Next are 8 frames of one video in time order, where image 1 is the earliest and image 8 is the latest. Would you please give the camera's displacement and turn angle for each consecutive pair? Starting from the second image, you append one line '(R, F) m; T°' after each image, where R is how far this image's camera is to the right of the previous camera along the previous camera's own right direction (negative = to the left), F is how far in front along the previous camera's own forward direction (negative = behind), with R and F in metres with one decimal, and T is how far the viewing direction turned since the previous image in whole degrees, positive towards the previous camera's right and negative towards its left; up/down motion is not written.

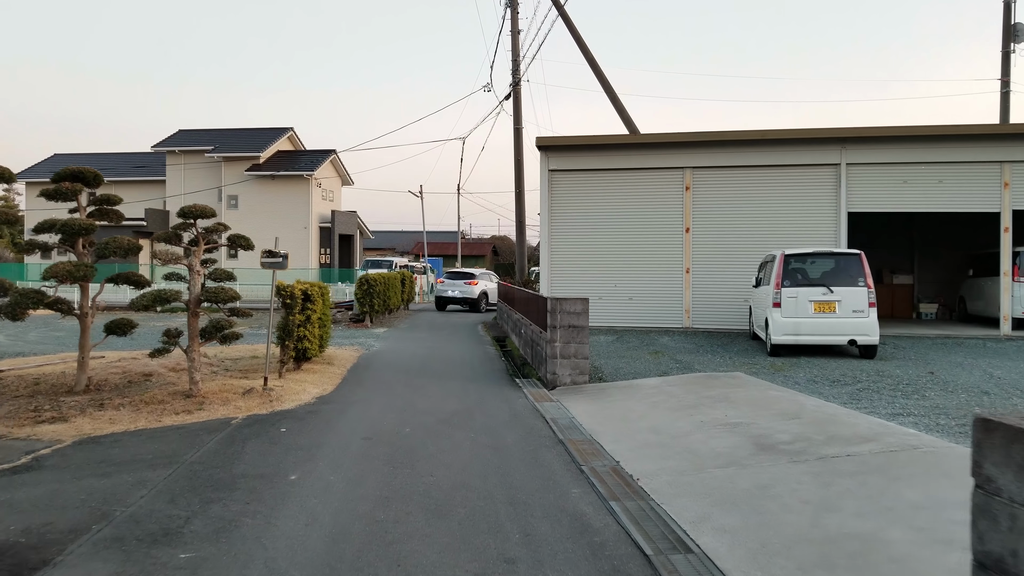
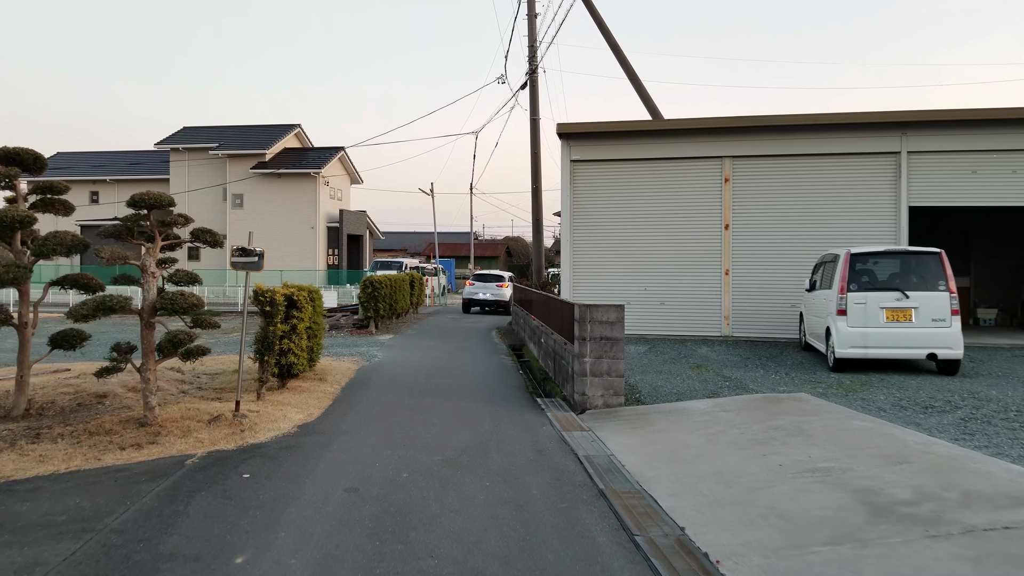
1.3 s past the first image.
(-0.1, +1.6) m; -1°
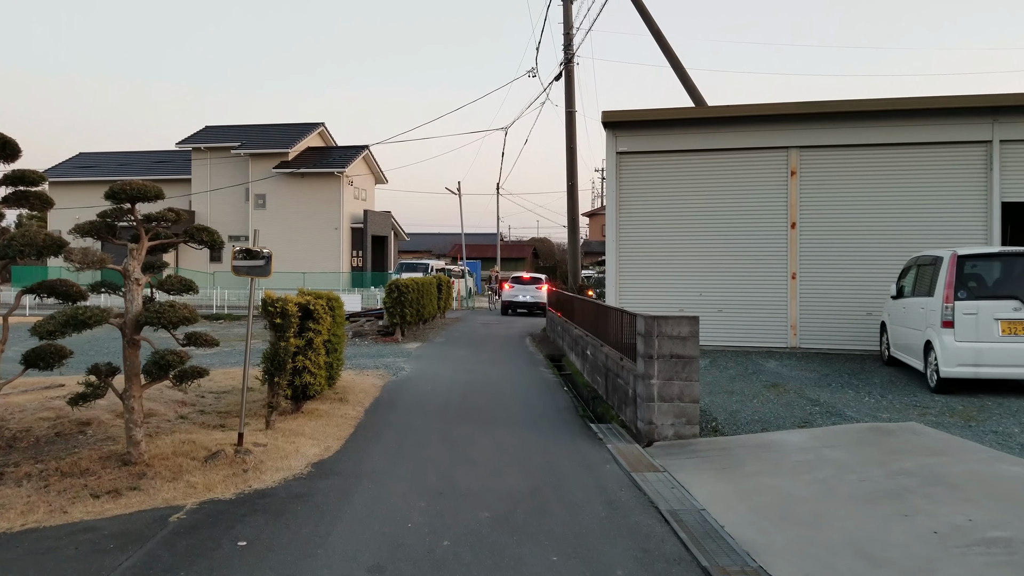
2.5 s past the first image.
(-0.3, +1.3) m; -2°
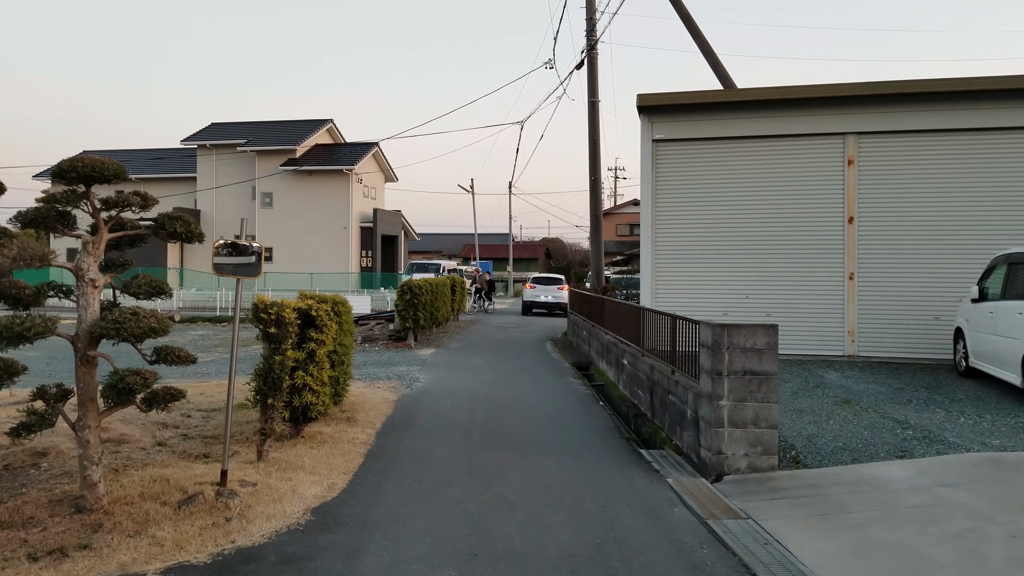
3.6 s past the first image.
(-0.2, +1.2) m; -1°
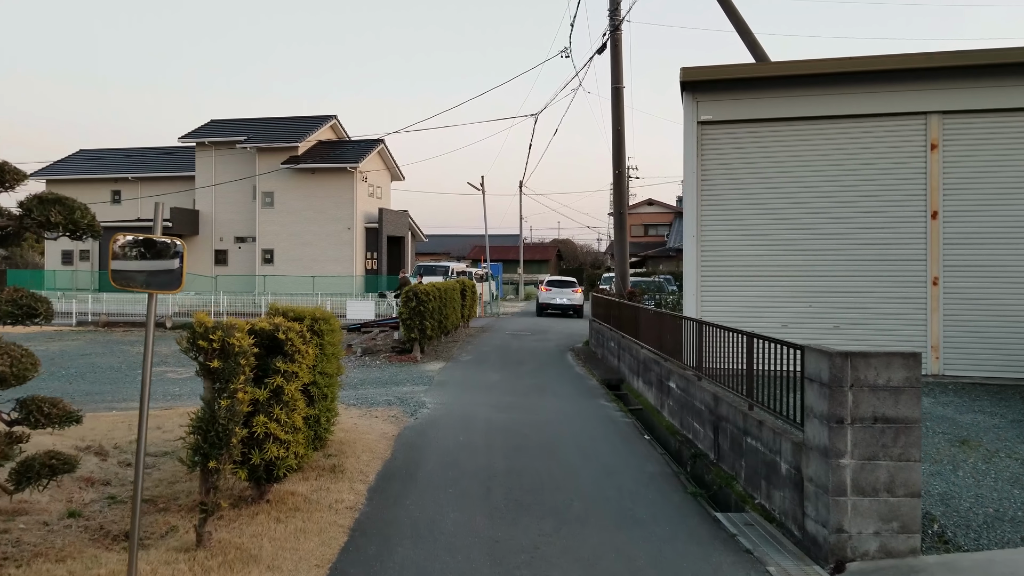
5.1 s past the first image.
(-0.2, +1.6) m; -1°
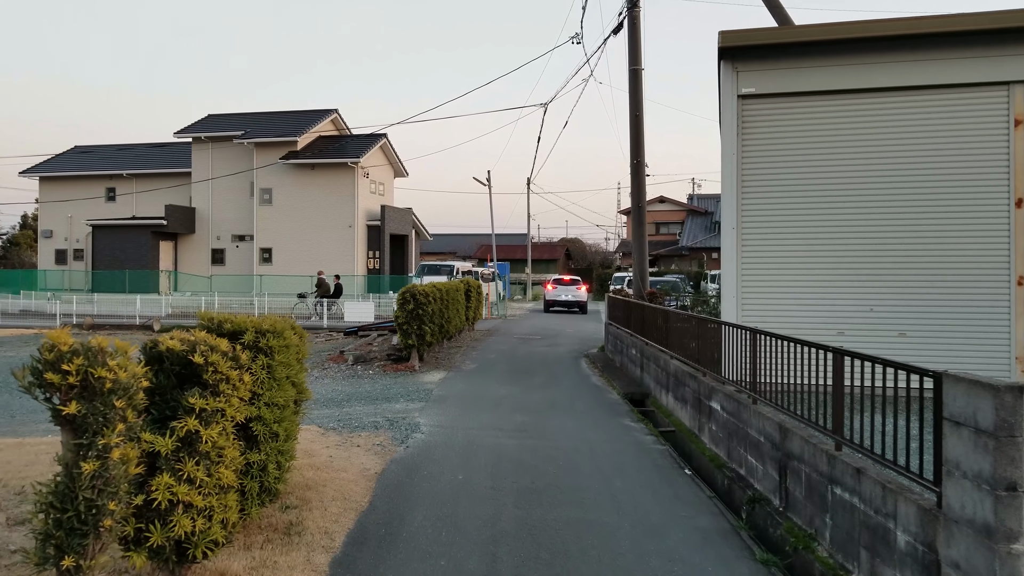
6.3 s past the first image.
(0.0, +1.4) m; 0°
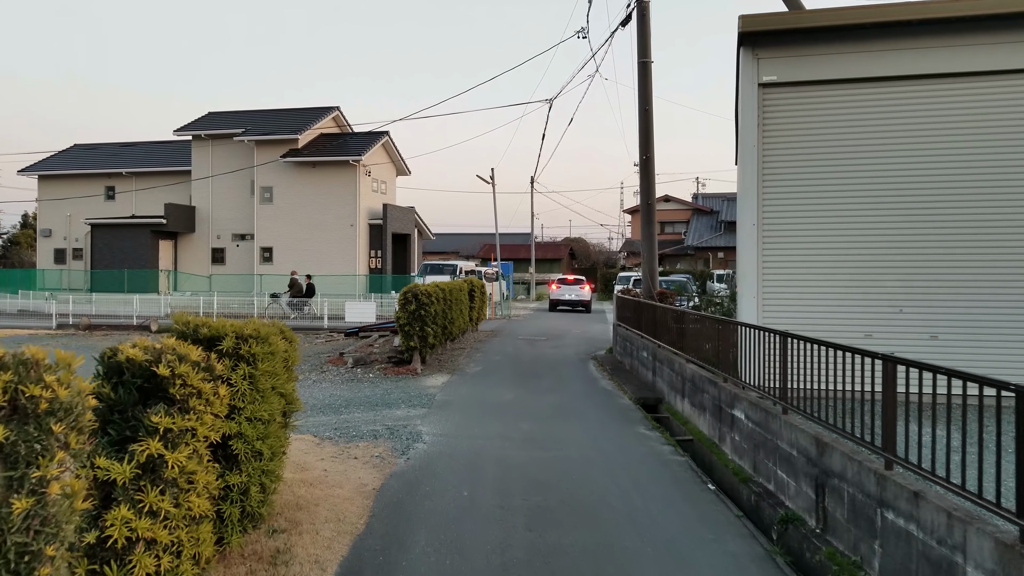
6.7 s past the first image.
(0.0, +0.5) m; 0°
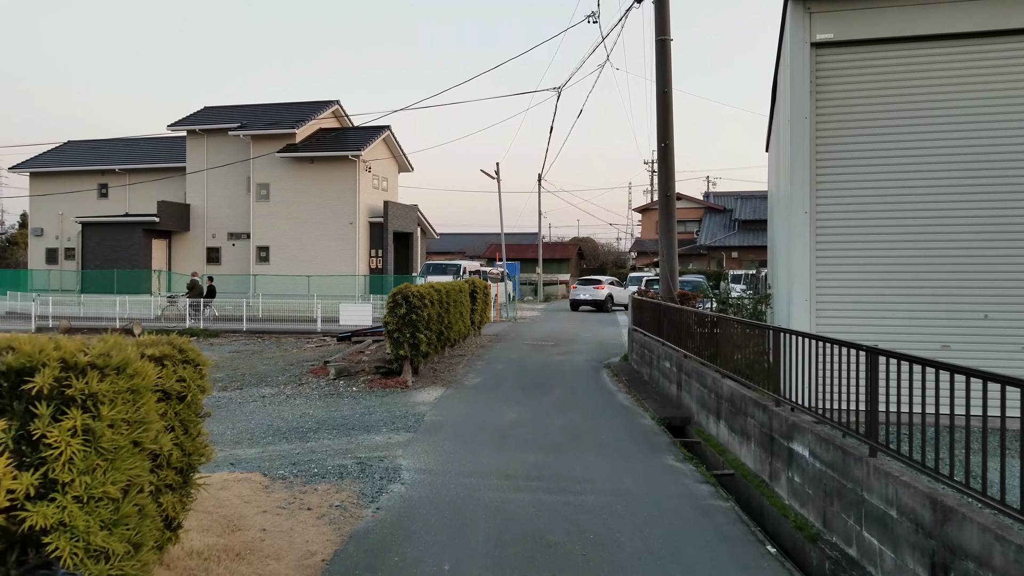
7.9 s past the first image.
(0.0, +1.3) m; -1°
